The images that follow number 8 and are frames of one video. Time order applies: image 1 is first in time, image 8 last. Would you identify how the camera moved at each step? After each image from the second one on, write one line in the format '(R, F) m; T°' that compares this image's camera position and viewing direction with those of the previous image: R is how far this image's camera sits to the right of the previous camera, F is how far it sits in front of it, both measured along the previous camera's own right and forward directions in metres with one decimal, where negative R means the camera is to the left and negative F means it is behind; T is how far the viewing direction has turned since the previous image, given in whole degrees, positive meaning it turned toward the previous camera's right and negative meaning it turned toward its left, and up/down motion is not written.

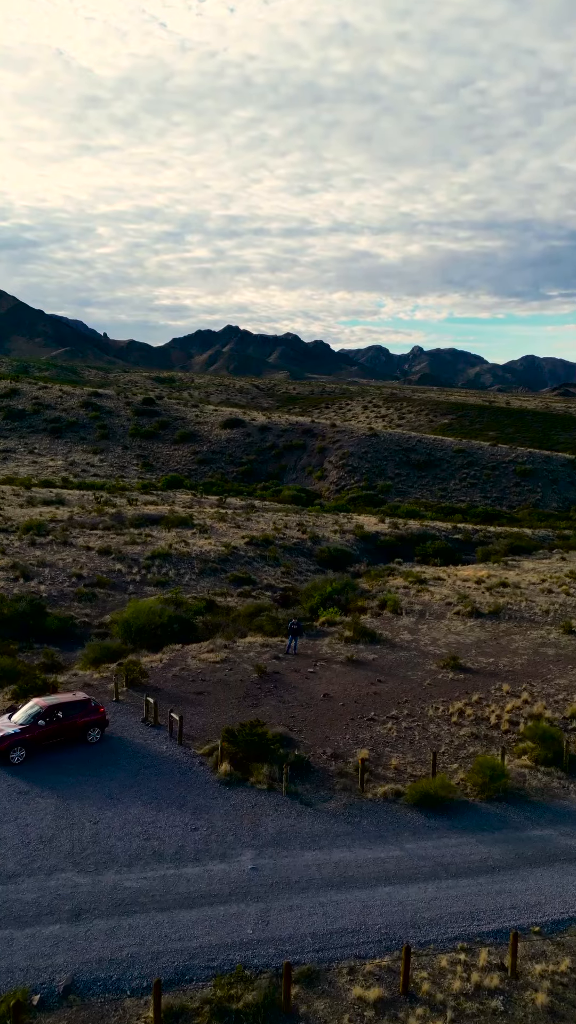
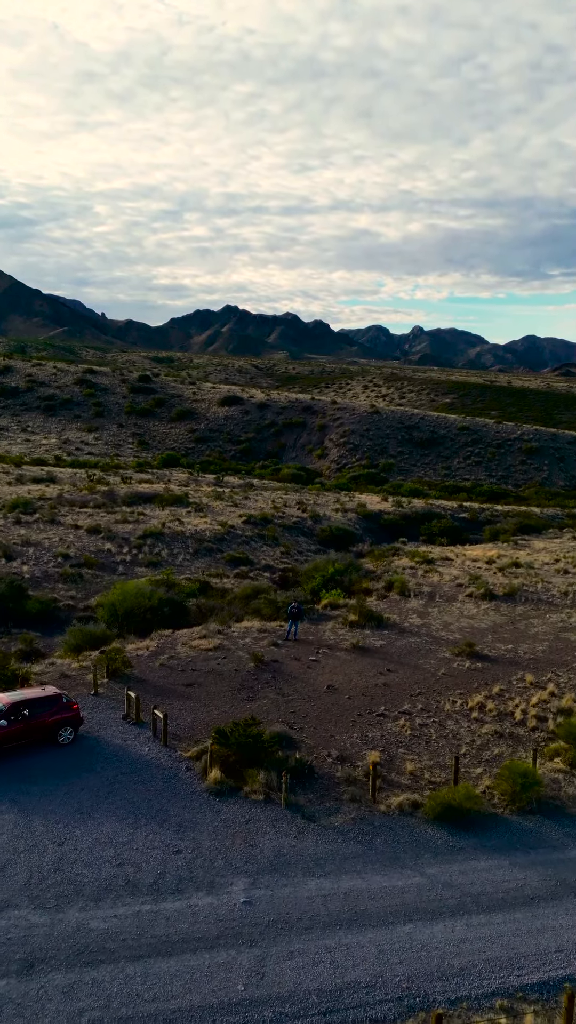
(0.0, +2.1) m; 0°
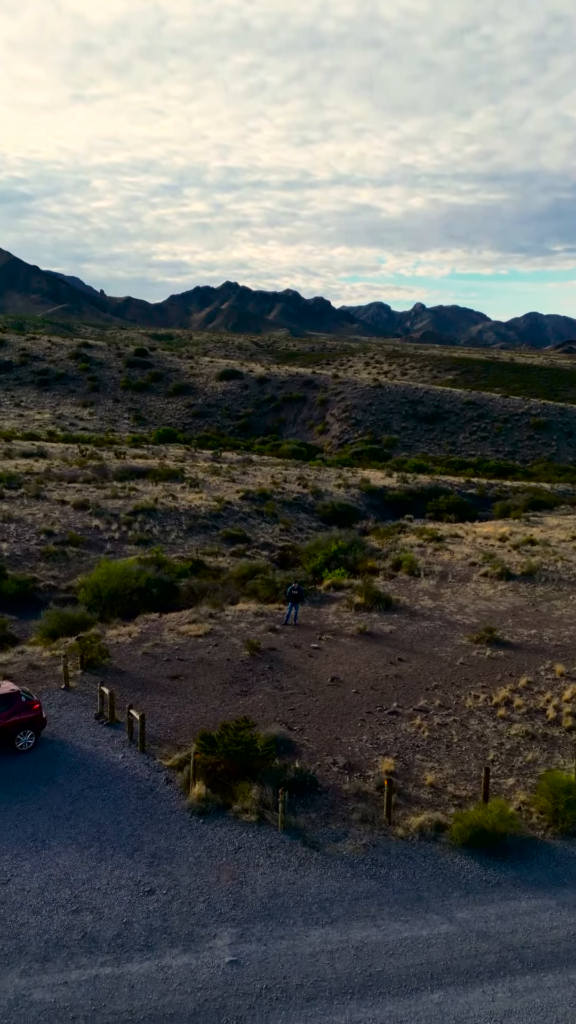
(0.0, +2.2) m; 0°
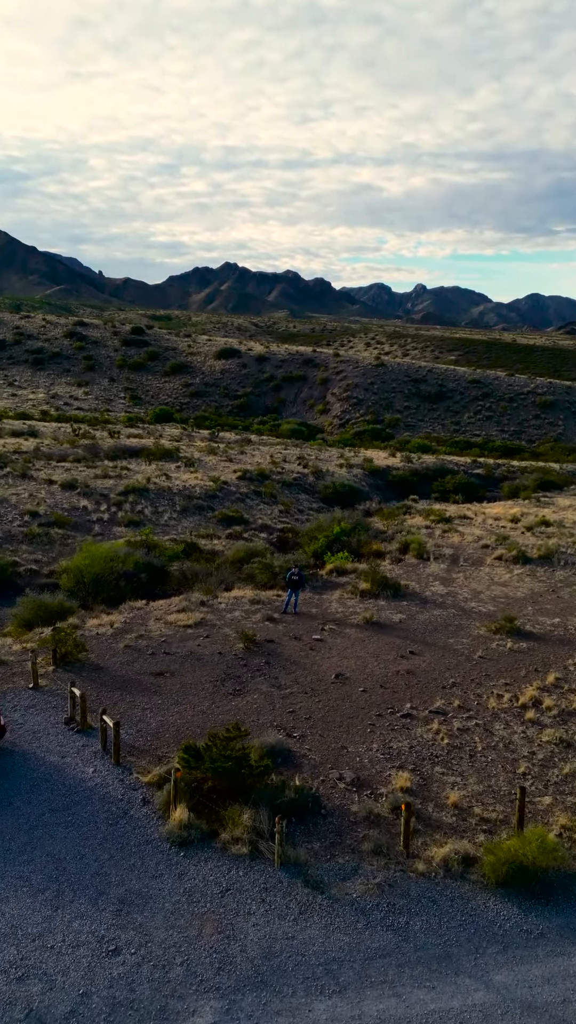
(0.0, +1.8) m; 0°
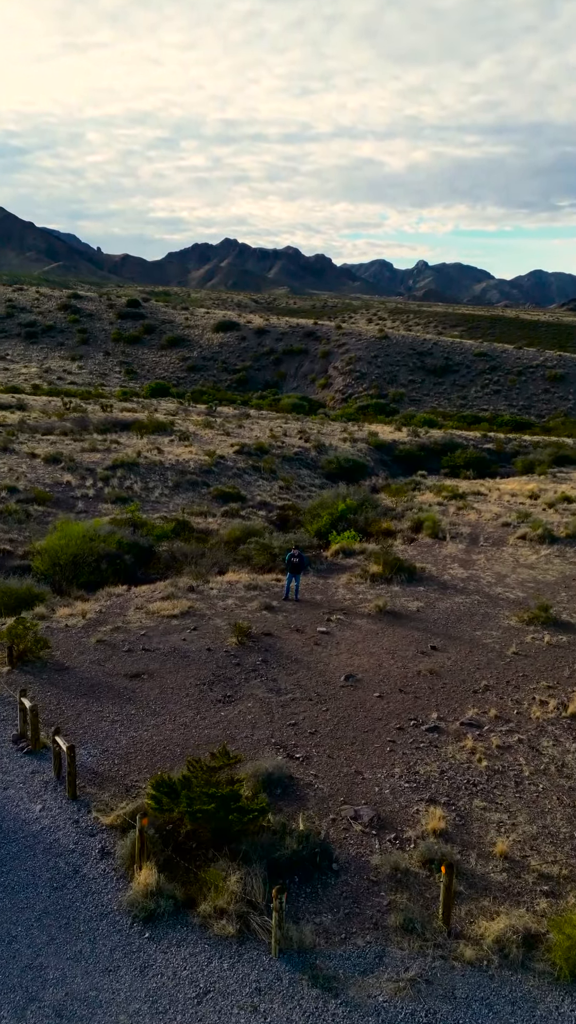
(0.0, +2.3) m; 0°
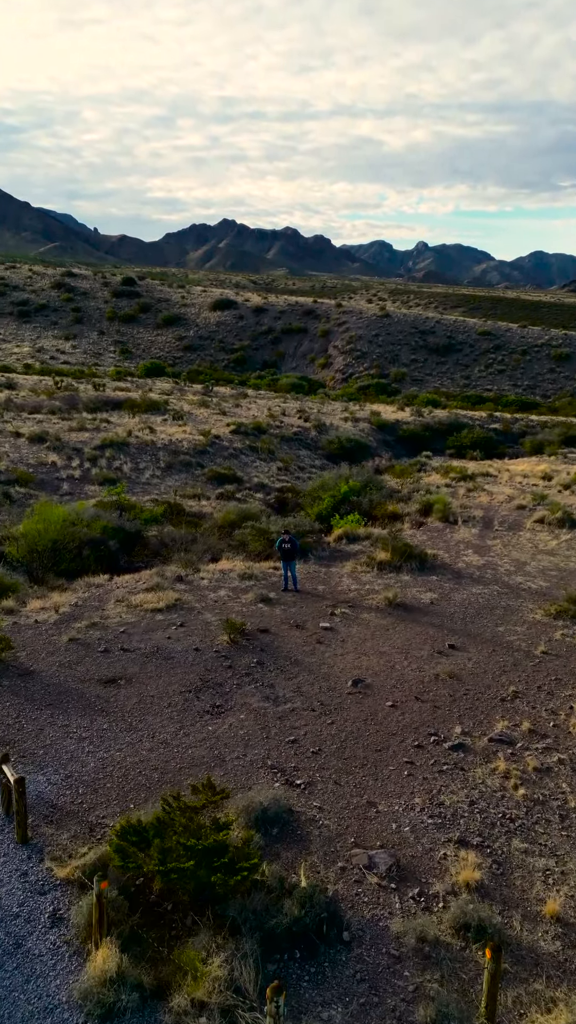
(0.0, +1.6) m; 0°
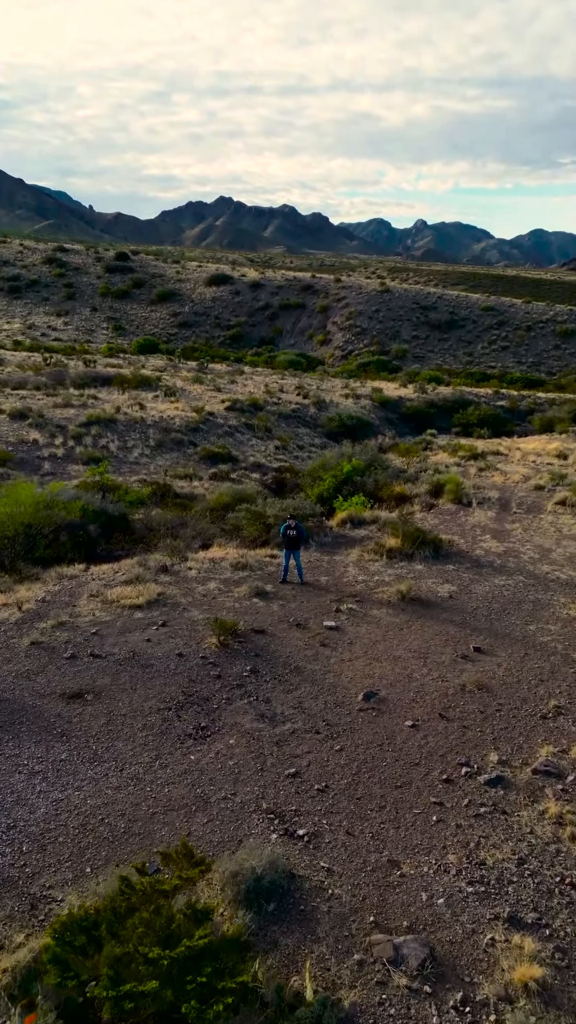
(0.0, +1.7) m; 0°
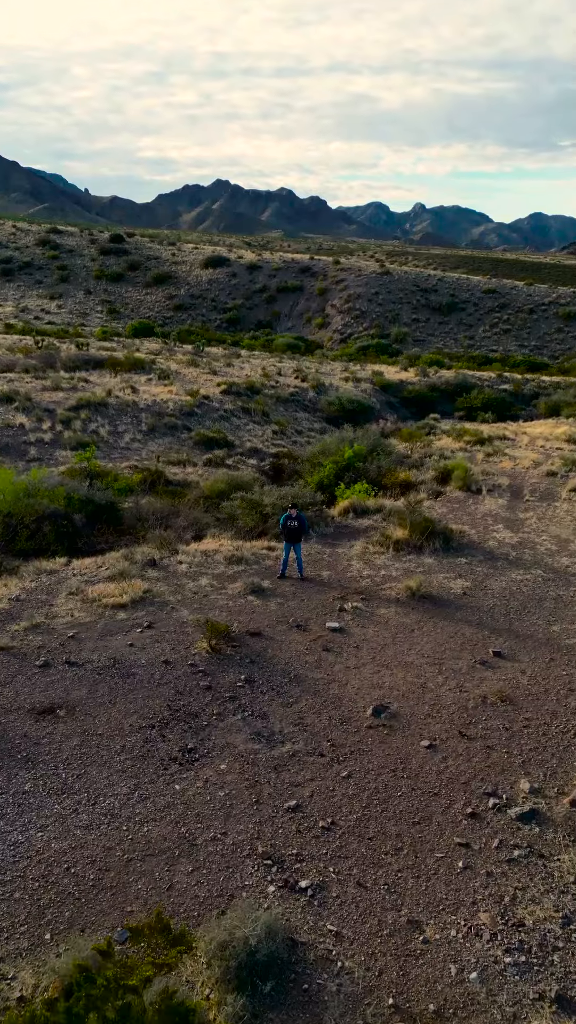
(0.0, +1.0) m; 0°
